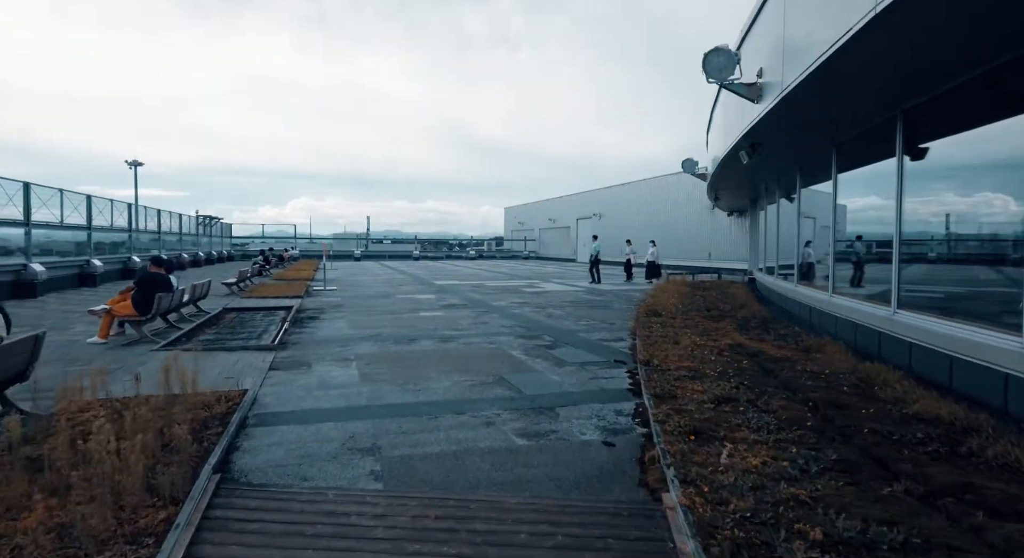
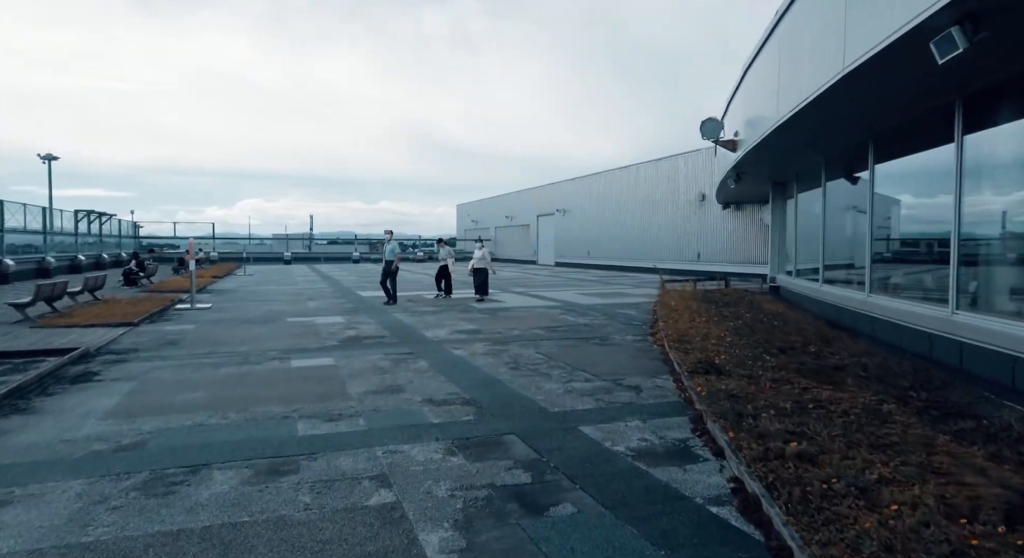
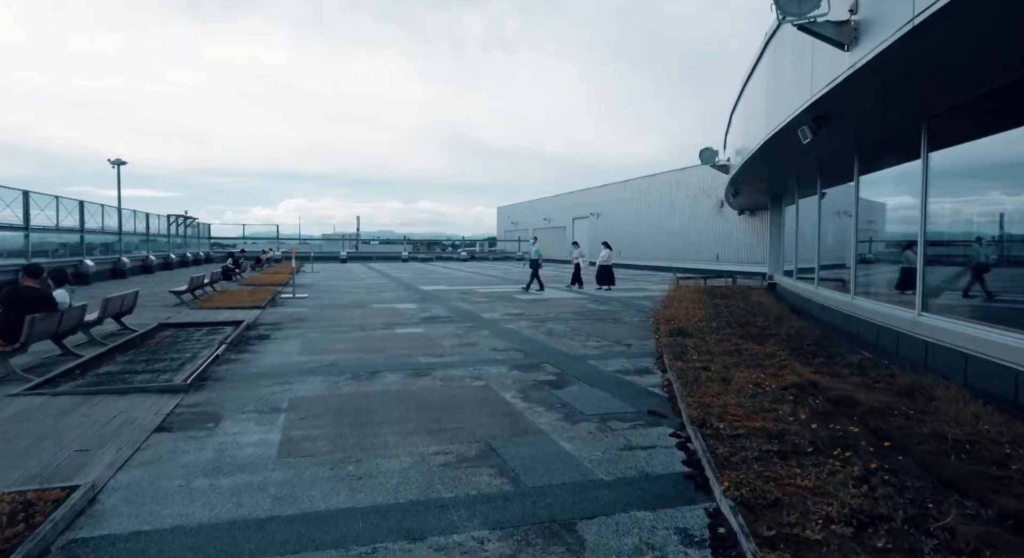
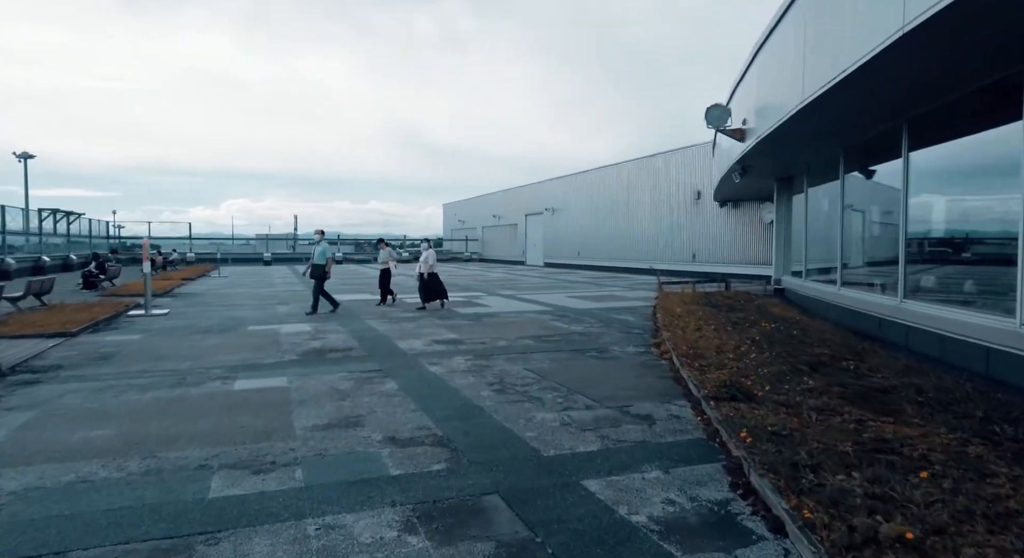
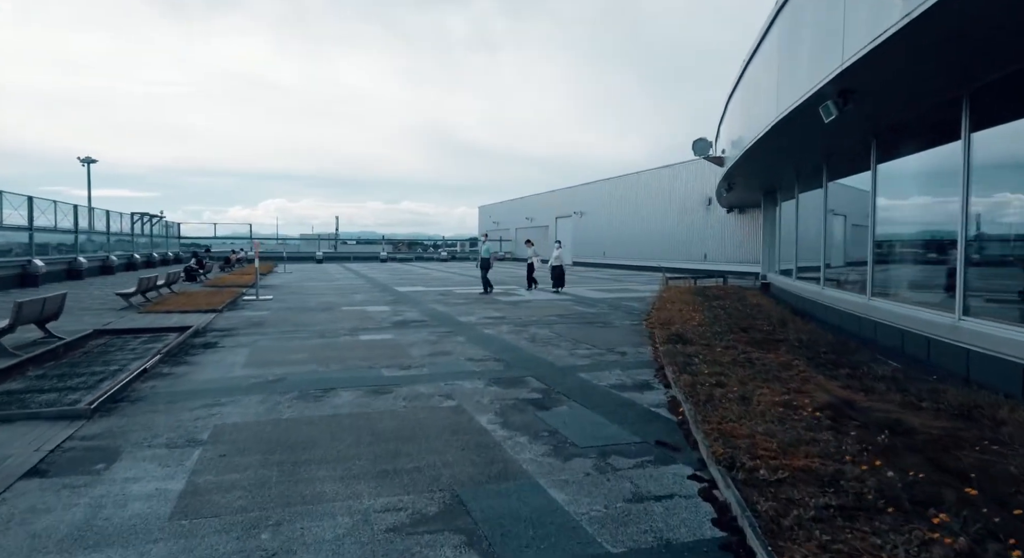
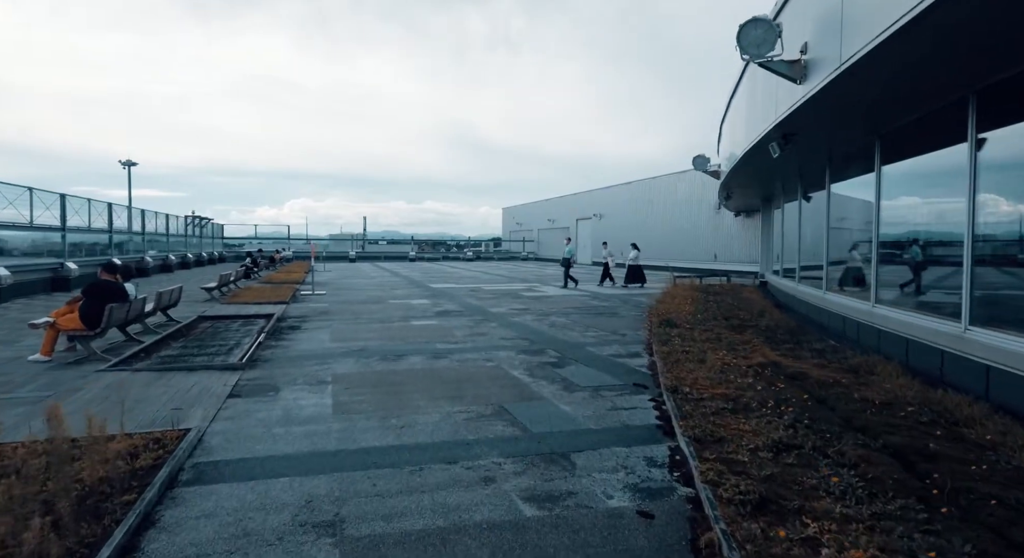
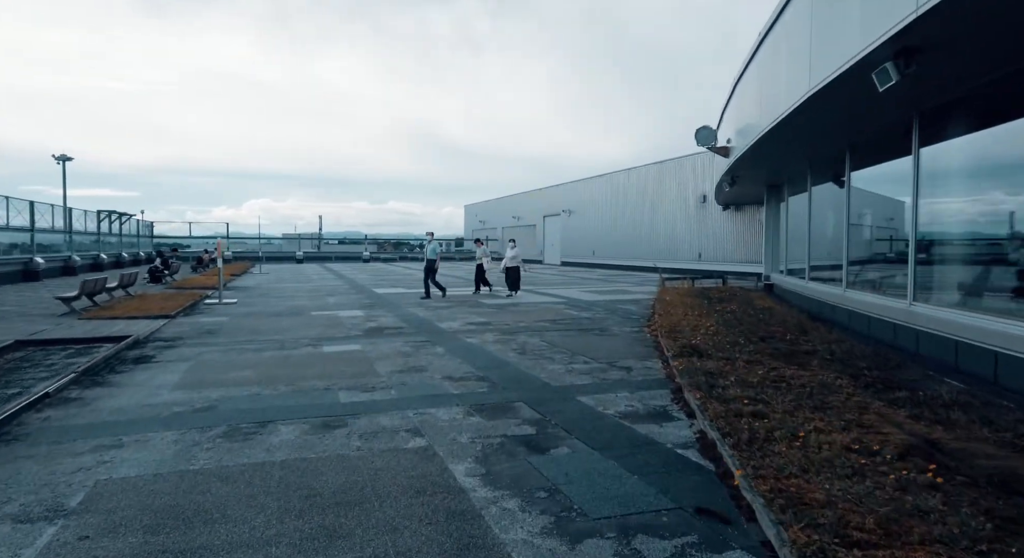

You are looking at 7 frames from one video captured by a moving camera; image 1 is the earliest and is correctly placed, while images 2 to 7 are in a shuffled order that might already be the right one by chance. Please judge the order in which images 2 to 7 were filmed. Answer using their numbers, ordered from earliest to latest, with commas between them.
6, 3, 5, 7, 2, 4
